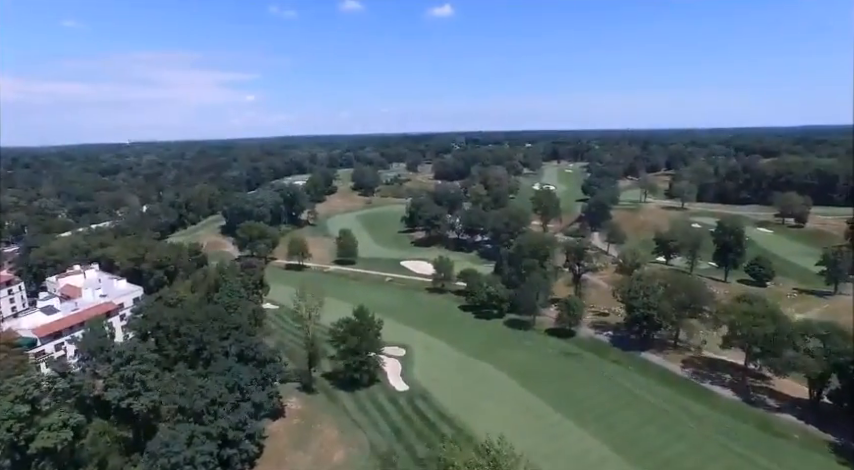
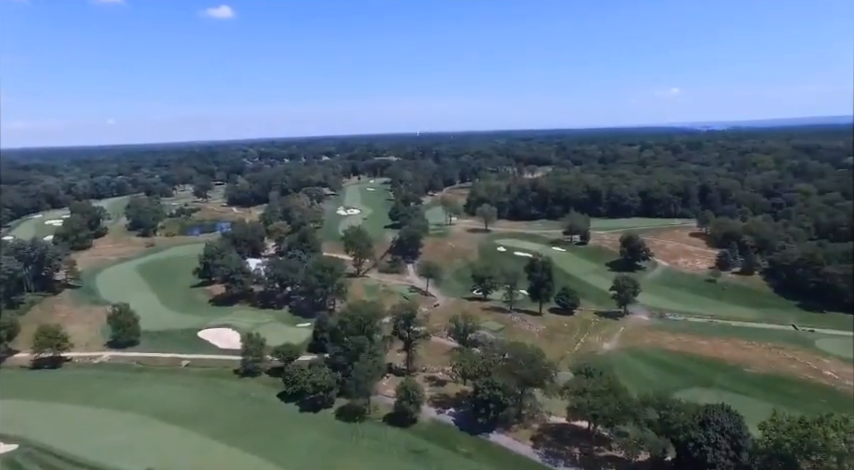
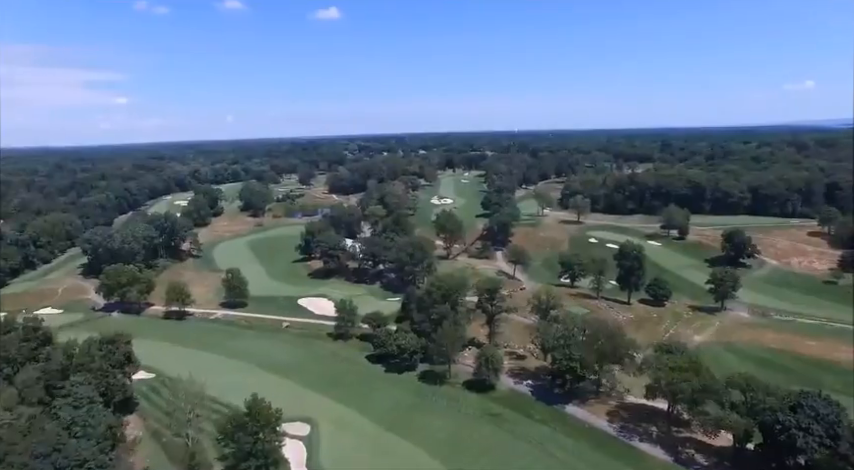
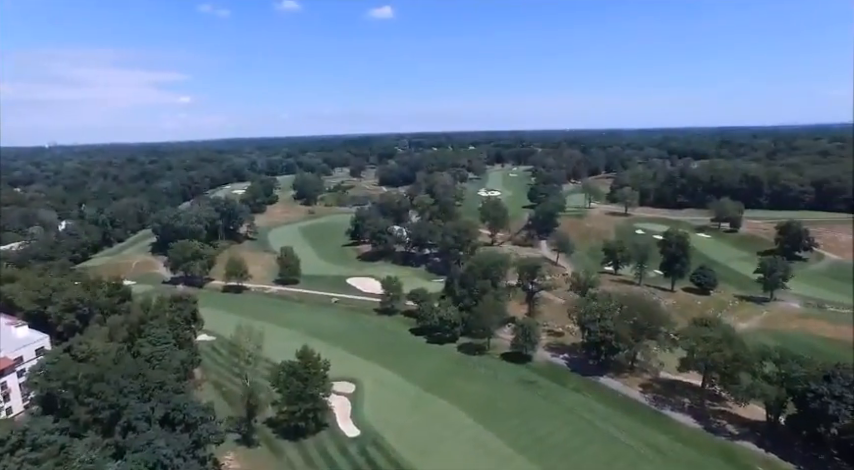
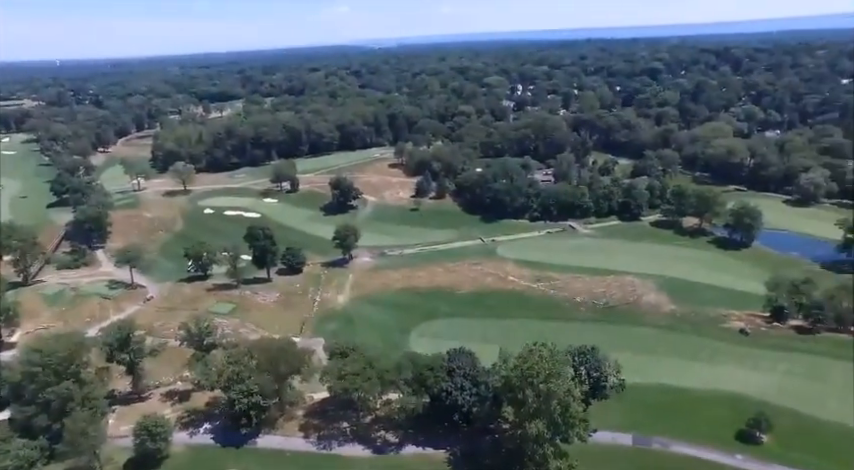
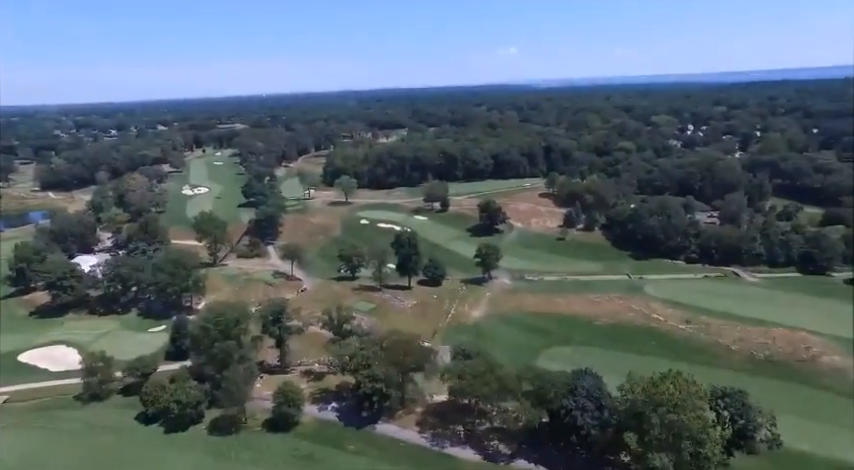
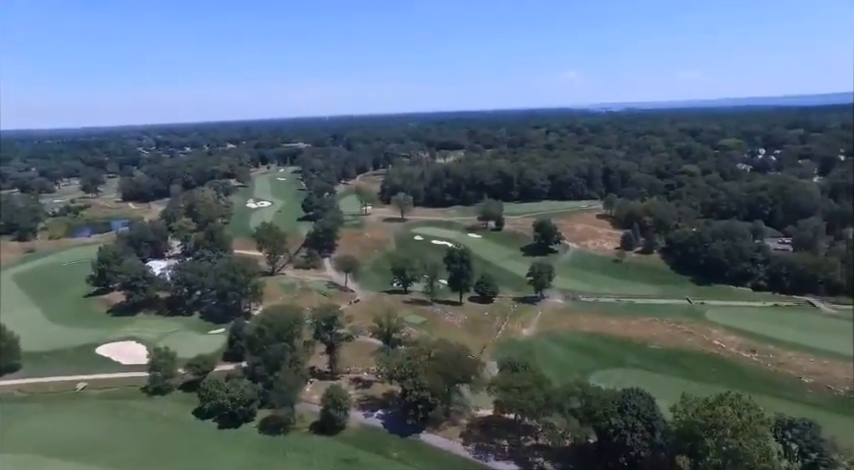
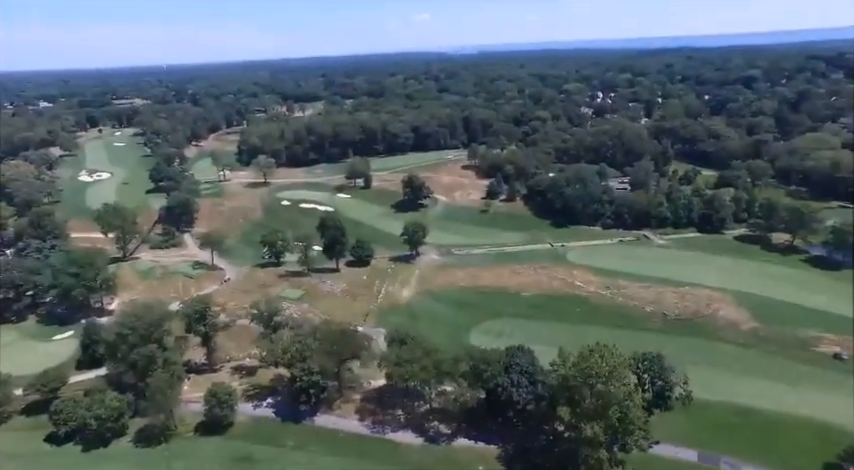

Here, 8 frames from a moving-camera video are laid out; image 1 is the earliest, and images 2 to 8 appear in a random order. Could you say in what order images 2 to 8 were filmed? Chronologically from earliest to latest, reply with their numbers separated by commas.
4, 3, 2, 7, 6, 8, 5
